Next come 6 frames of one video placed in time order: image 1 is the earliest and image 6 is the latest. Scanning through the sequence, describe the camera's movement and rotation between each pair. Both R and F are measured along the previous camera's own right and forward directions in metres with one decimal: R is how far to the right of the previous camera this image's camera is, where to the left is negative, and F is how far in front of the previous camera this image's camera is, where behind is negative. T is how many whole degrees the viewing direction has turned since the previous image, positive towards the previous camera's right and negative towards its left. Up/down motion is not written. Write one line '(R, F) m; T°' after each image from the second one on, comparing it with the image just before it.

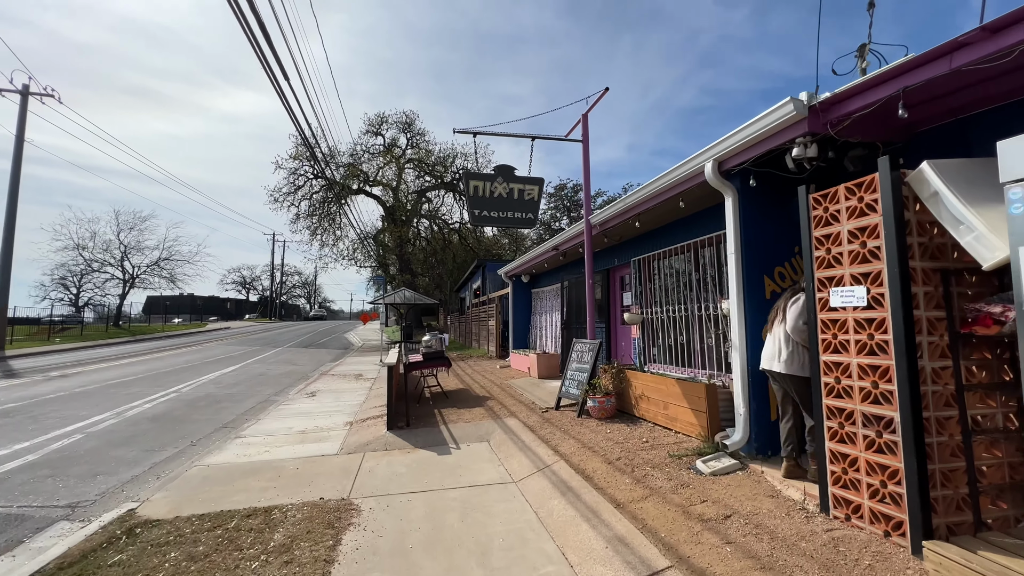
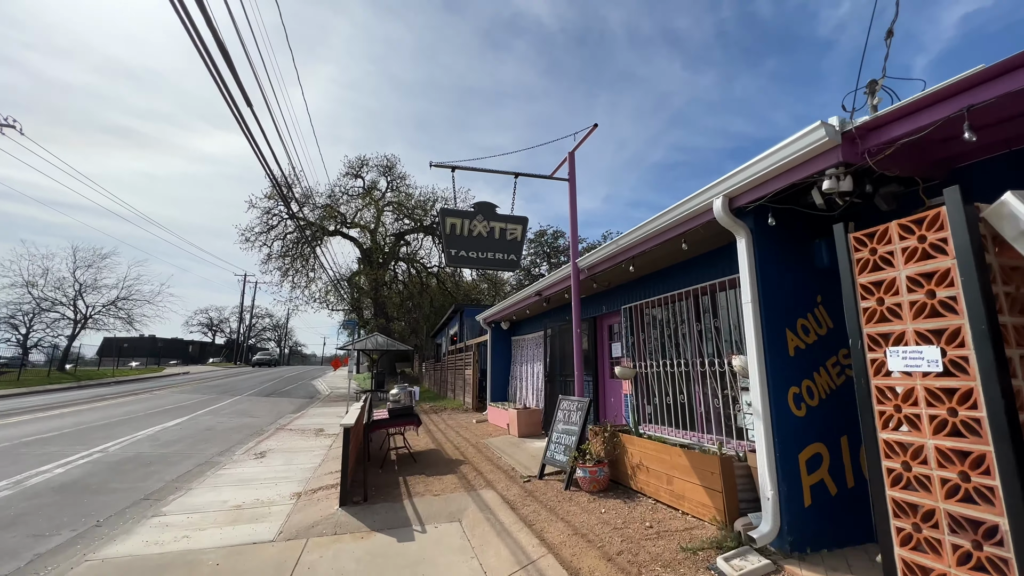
(0.0, +0.7) m; +3°
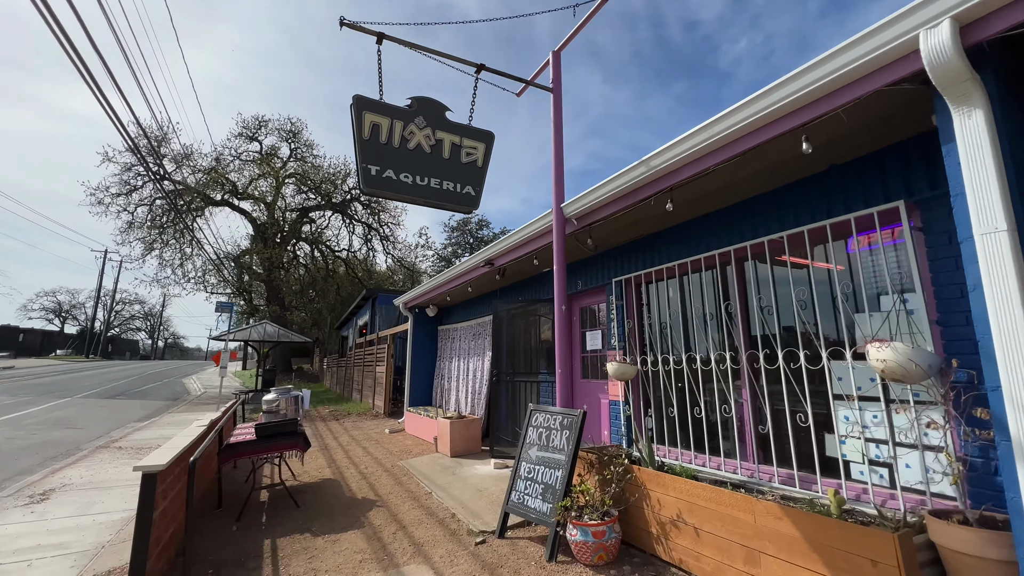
(-0.3, +2.2) m; +11°
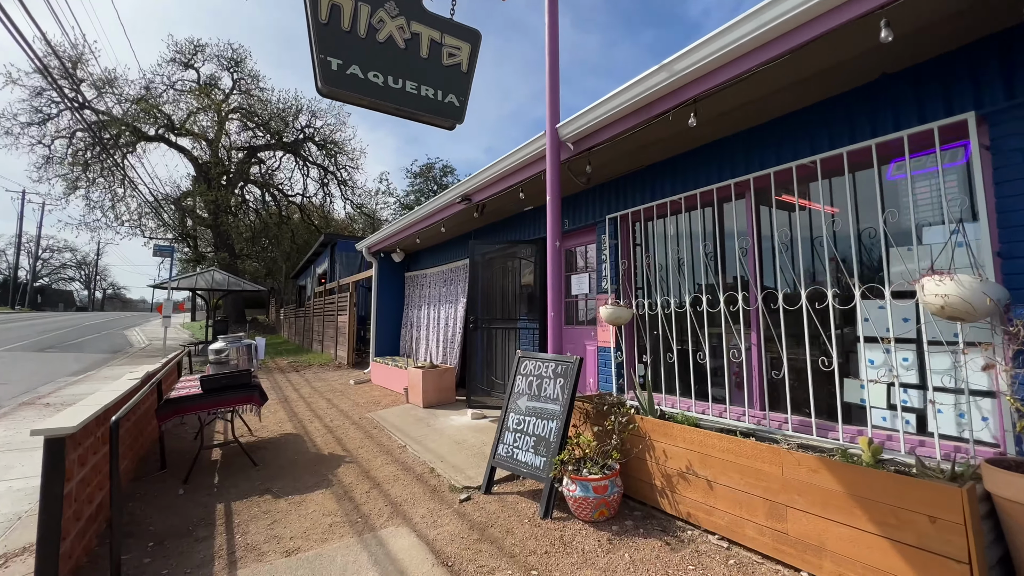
(-0.2, +0.5) m; +5°
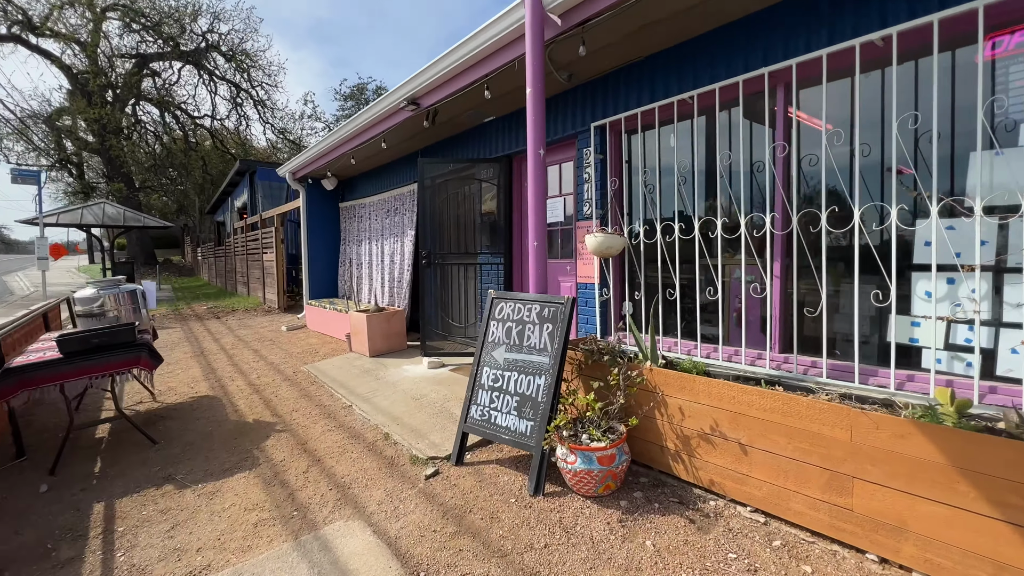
(-0.2, +0.8) m; +7°
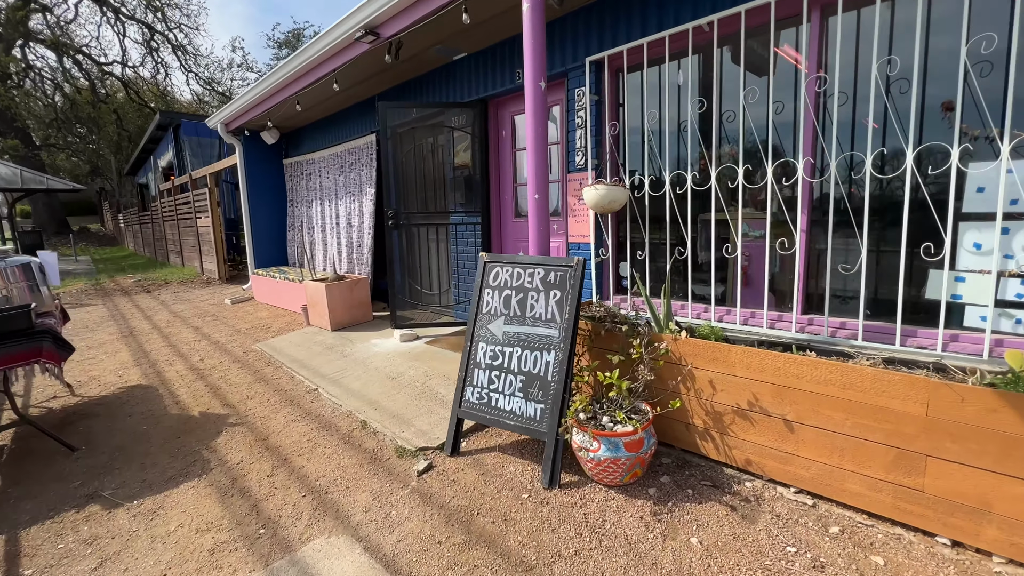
(-0.2, +0.4) m; +6°
